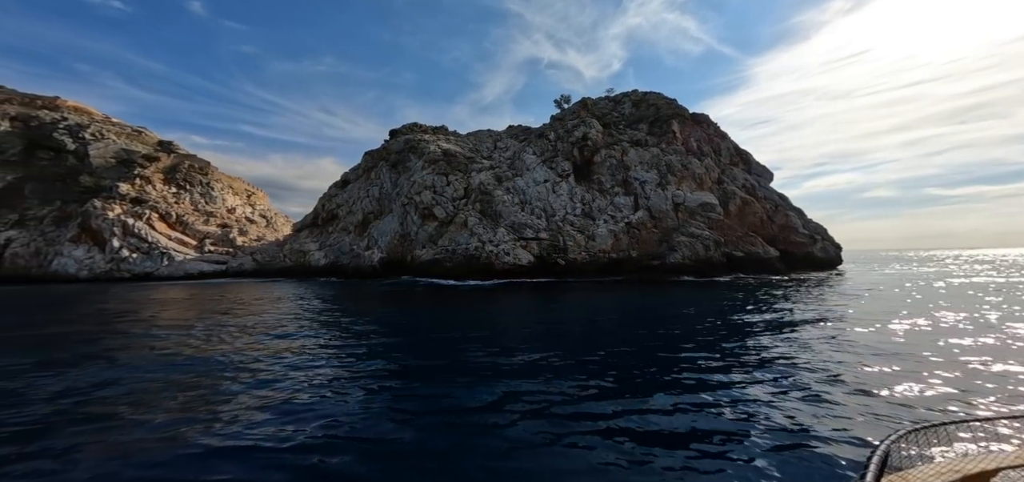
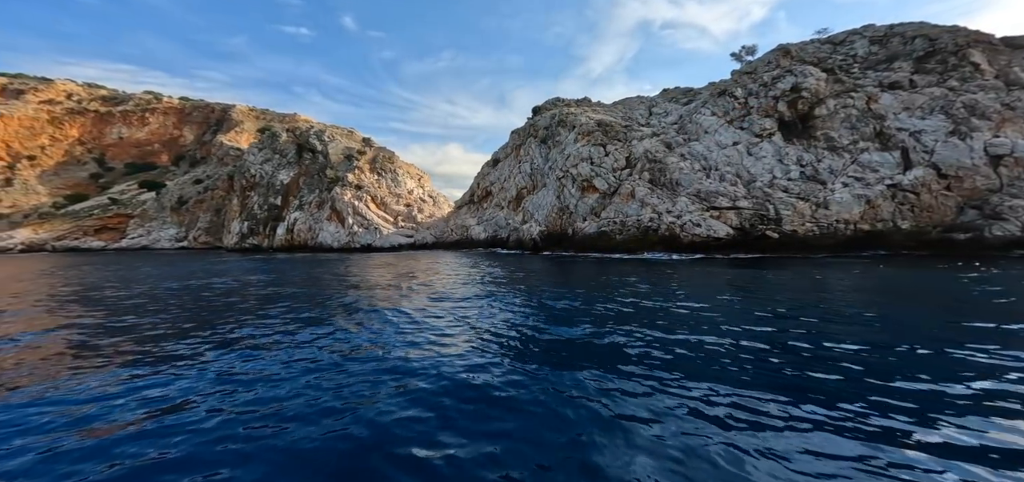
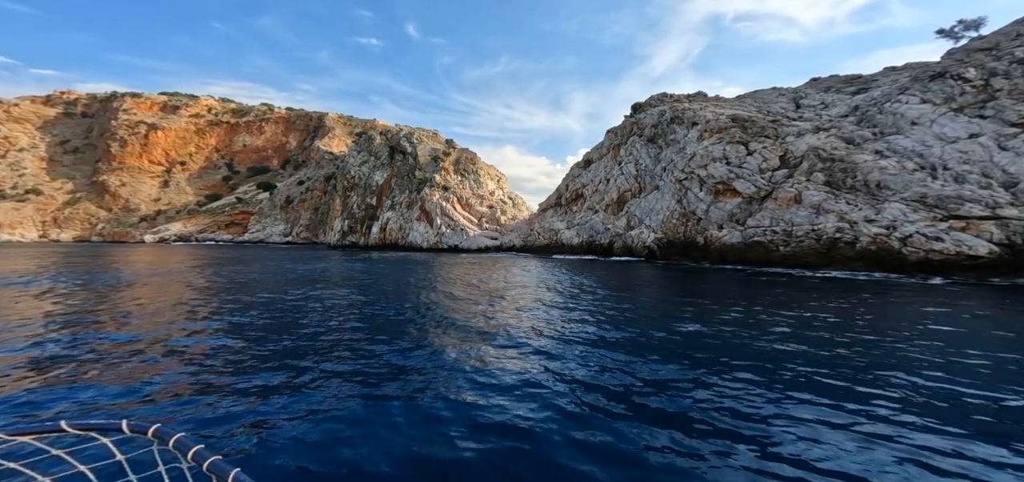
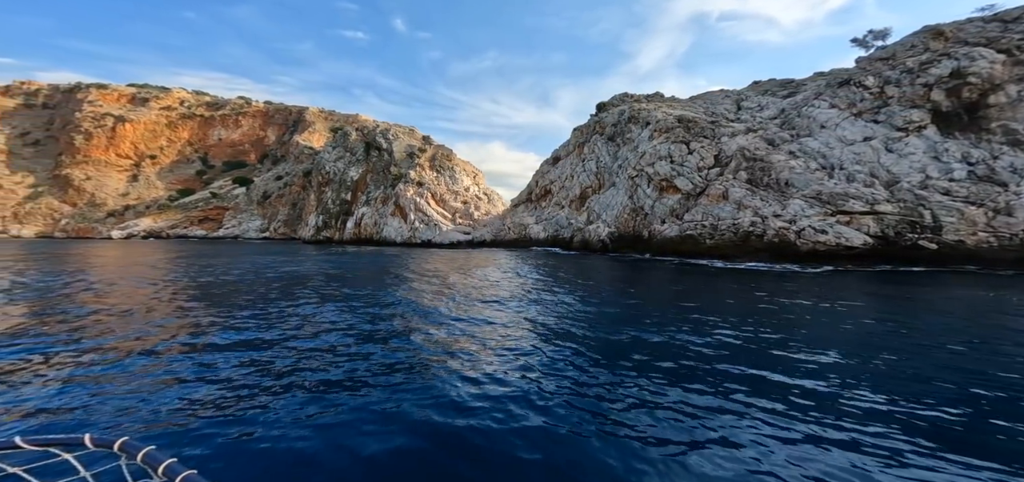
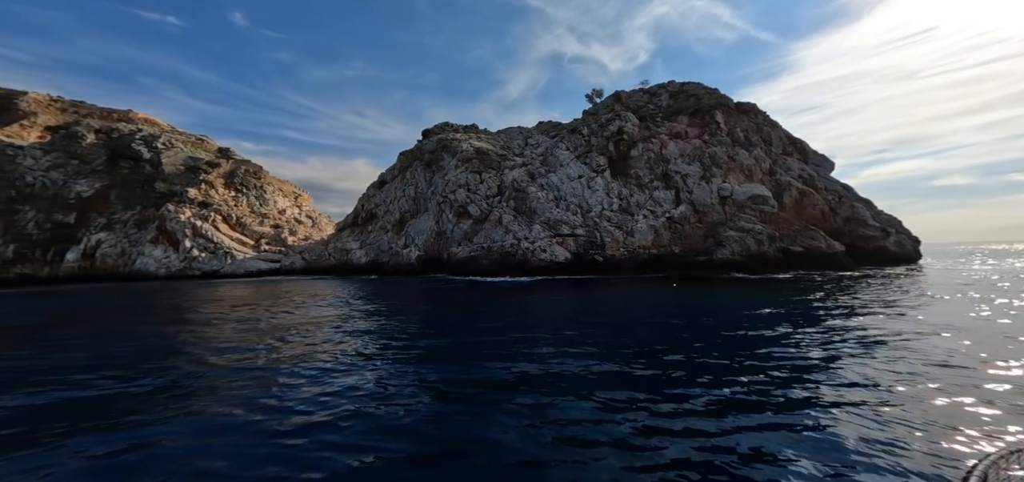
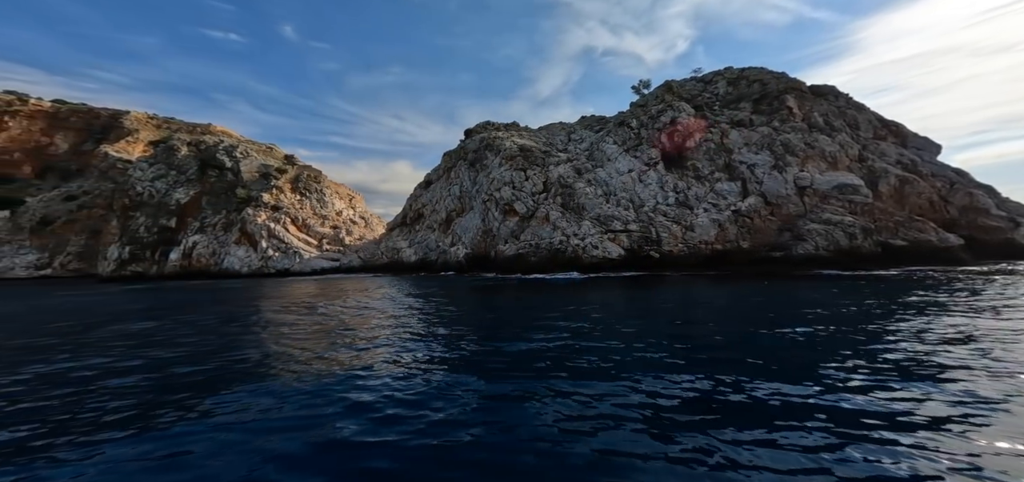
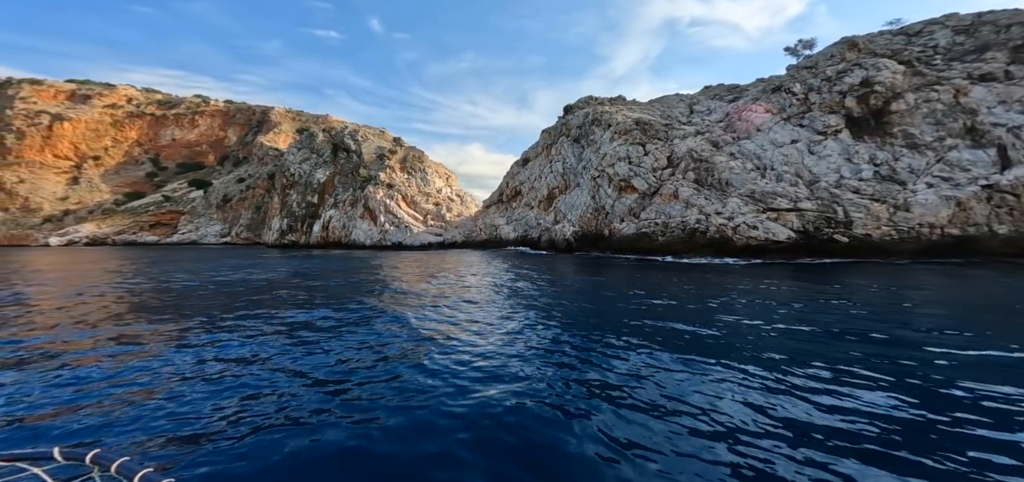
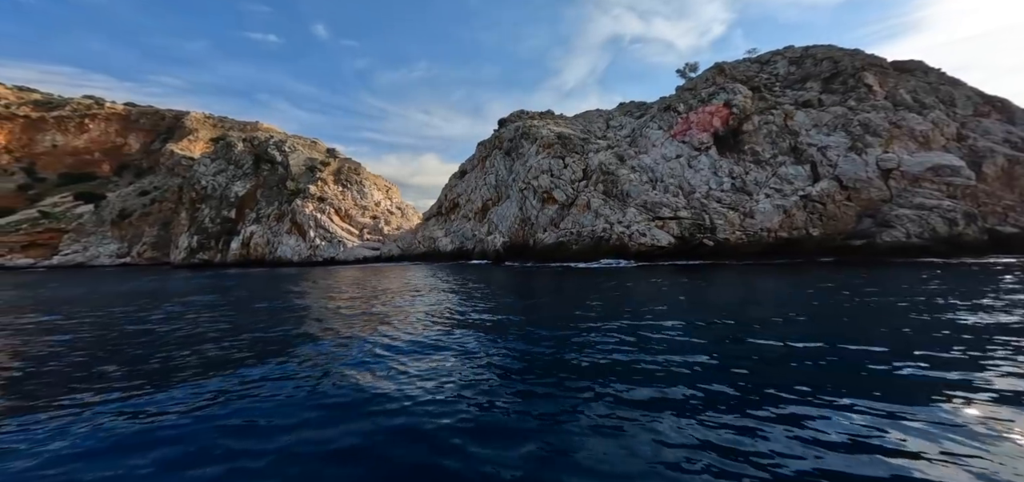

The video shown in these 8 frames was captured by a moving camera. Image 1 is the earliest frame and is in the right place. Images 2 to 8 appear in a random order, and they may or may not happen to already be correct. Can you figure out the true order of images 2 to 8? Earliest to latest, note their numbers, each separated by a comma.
5, 6, 8, 2, 7, 4, 3
